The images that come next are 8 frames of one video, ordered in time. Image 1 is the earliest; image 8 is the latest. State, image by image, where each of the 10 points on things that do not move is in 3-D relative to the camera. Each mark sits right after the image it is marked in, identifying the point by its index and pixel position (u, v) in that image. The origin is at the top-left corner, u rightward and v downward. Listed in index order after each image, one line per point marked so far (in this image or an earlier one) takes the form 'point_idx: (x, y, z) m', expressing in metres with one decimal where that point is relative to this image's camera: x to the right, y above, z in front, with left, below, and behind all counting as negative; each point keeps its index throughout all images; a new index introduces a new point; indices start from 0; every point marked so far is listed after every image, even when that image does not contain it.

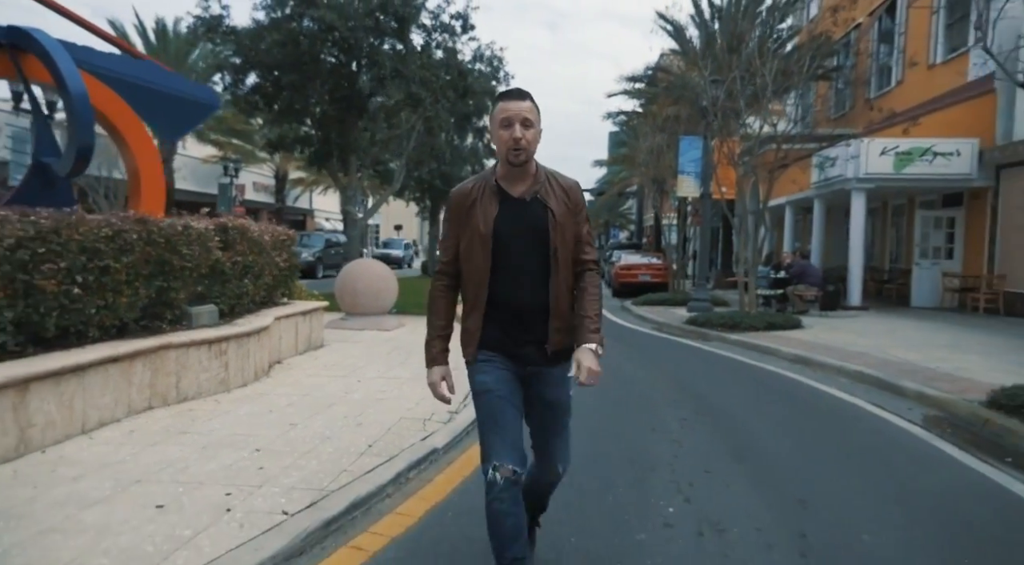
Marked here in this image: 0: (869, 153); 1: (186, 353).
0: (+9.5, +3.4, +18.3) m
1: (-3.1, -0.7, +7.3) m
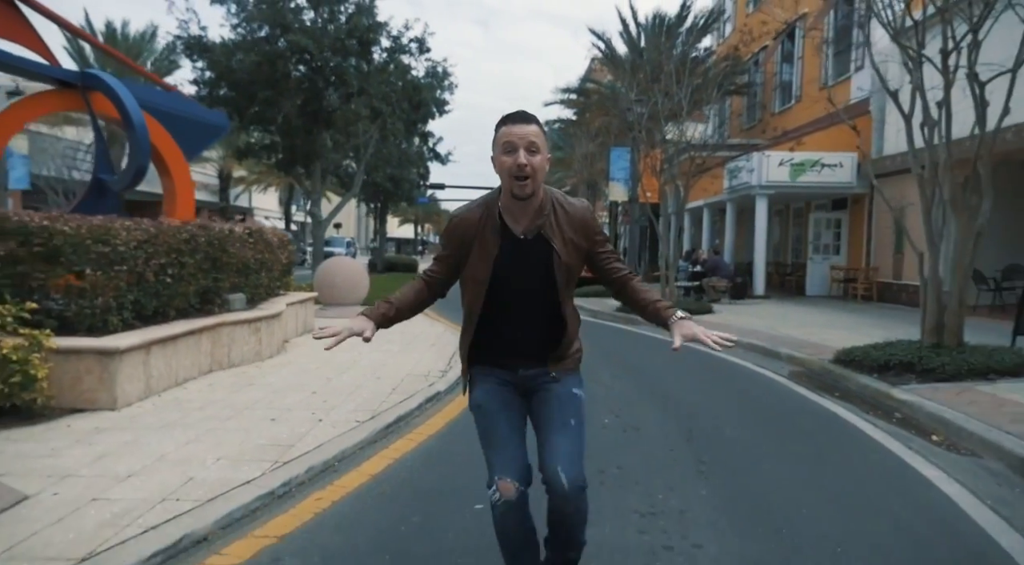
0: (+8.0, +3.6, +21.4) m
1: (-3.5, -0.6, +9.3) m
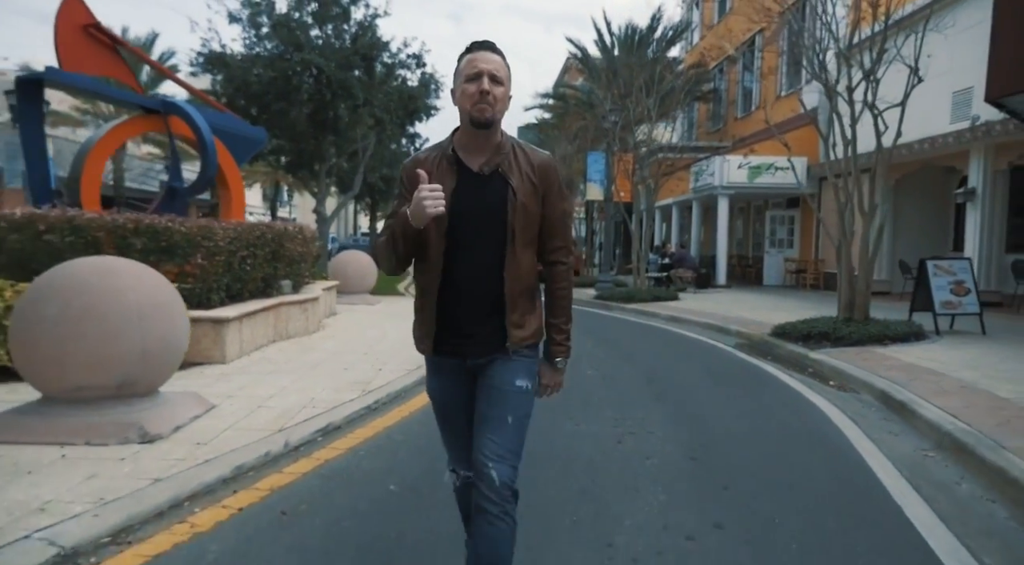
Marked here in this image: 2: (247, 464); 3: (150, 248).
0: (+7.5, +4.0, +23.9) m
1: (-3.5, -0.4, +11.4) m
2: (-1.8, -1.3, +4.8) m
3: (-4.5, +0.4, +8.9) m
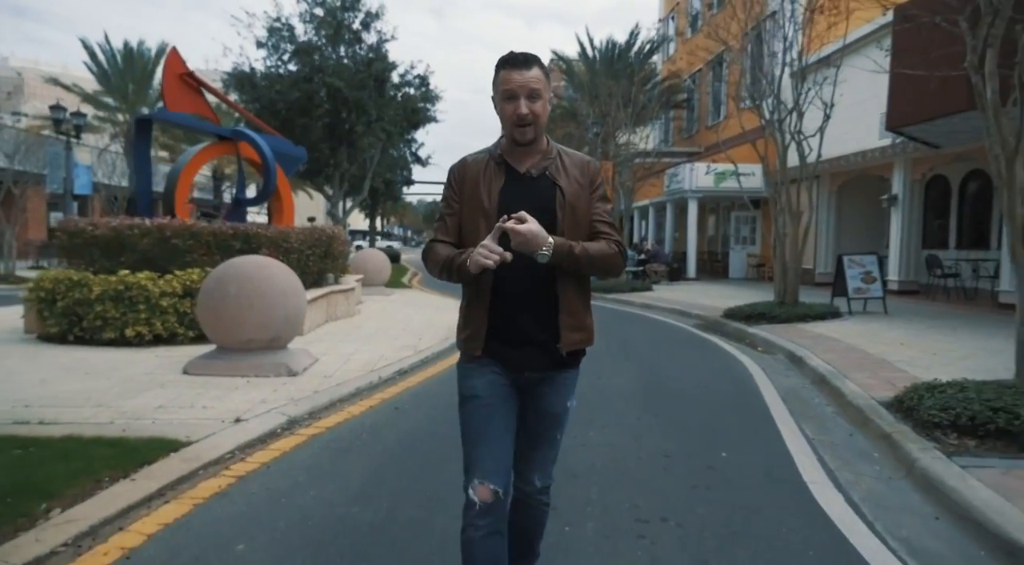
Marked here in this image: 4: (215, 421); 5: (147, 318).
0: (+7.3, +4.2, +26.9) m
1: (-3.4, -0.3, +14.2) m
2: (-1.6, -1.2, +7.6) m
3: (-4.4, +0.5, +11.7) m
4: (-2.5, -1.2, +5.9) m
5: (-5.1, -0.5, +9.6) m
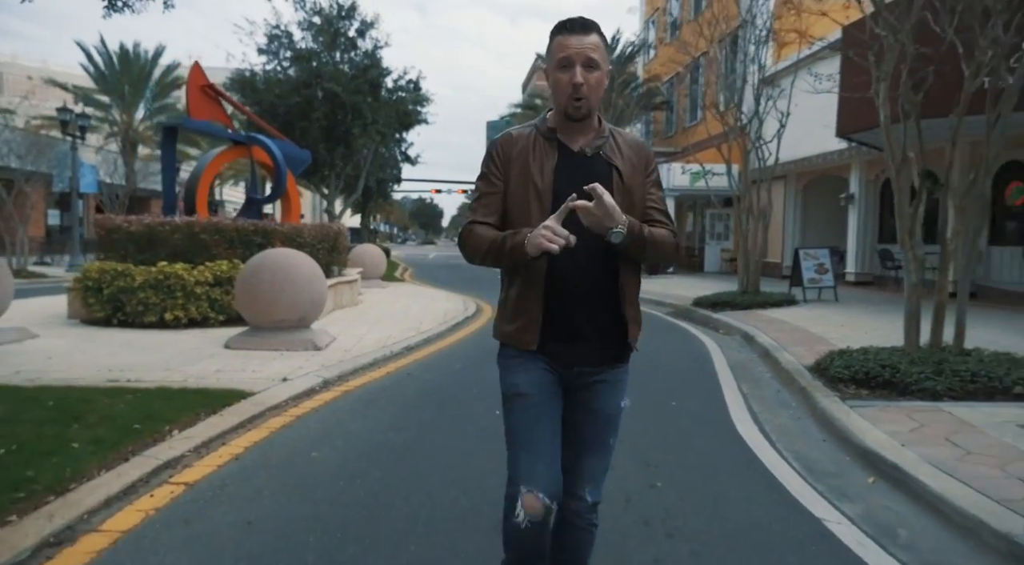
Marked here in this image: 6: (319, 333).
0: (+6.7, +4.5, +28.5) m
1: (-3.7, -0.1, +15.6) m
2: (-1.7, -1.0, +9.1) m
3: (-4.6, +0.7, +13.0) m
4: (-2.5, -1.0, +7.3) m
5: (-5.2, -0.3, +11.0) m
6: (-2.8, -0.7, +9.8) m
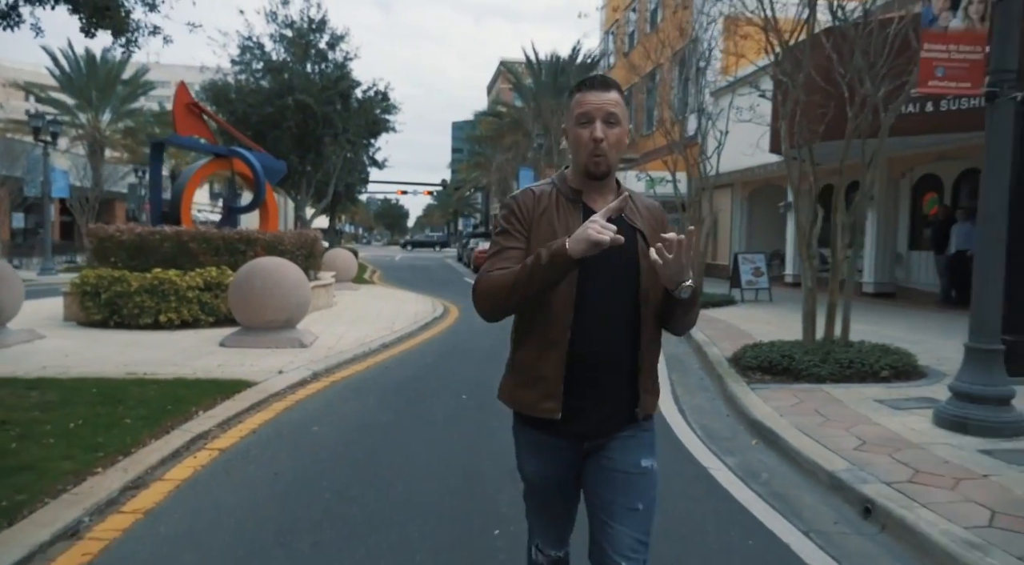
0: (+5.2, +4.5, +30.1) m
1: (-4.5, -0.2, +16.7) m
2: (-2.3, -1.1, +10.3) m
3: (-5.4, +0.6, +14.1) m
4: (-3.0, -1.1, +8.5) m
5: (-5.9, -0.4, +12.0) m
6: (-3.3, -0.8, +11.0) m
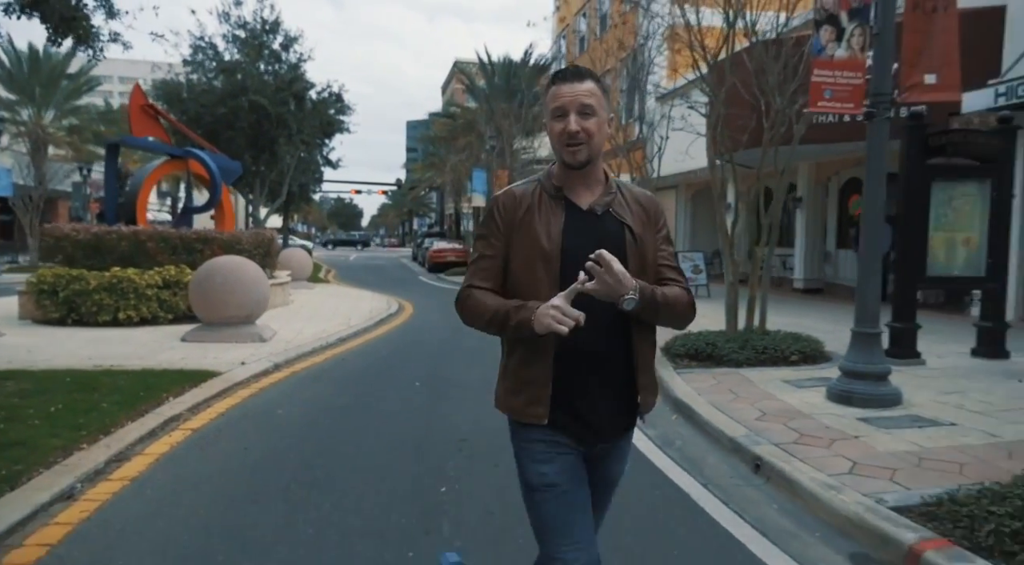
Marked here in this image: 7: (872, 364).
0: (+3.1, +4.5, +31.1) m
1: (-5.7, -0.1, +17.1) m
2: (-3.1, -1.0, +10.8) m
3: (-6.4, +0.7, +14.5) m
4: (-3.7, -1.1, +9.0) m
5: (-6.7, -0.4, +12.3) m
6: (-4.2, -0.8, +11.5) m
7: (+3.5, -0.8, +6.8) m
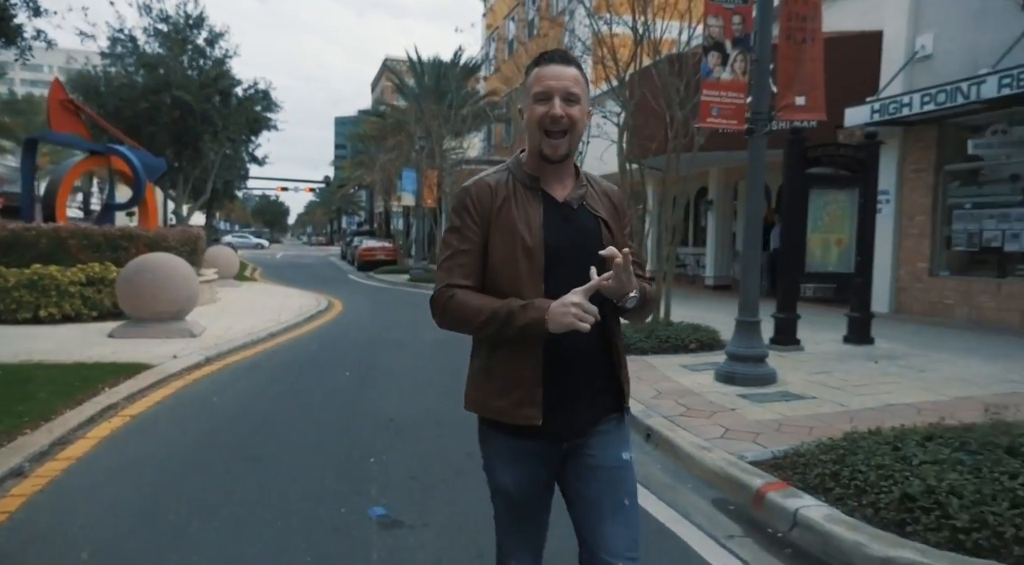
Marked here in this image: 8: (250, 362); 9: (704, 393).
0: (-0.1, +4.6, +31.9) m
1: (-7.5, -0.1, +17.1) m
2: (-4.3, -1.0, +11.2) m
3: (-7.9, +0.7, +14.4) m
4: (-4.7, -1.0, +9.2) m
5: (-8.1, -0.3, +12.3) m
6: (-5.4, -0.7, +11.7) m
7: (+2.7, -0.7, +7.8) m
8: (-3.7, -1.1, +9.8) m
9: (+2.1, -1.2, +7.4) m
